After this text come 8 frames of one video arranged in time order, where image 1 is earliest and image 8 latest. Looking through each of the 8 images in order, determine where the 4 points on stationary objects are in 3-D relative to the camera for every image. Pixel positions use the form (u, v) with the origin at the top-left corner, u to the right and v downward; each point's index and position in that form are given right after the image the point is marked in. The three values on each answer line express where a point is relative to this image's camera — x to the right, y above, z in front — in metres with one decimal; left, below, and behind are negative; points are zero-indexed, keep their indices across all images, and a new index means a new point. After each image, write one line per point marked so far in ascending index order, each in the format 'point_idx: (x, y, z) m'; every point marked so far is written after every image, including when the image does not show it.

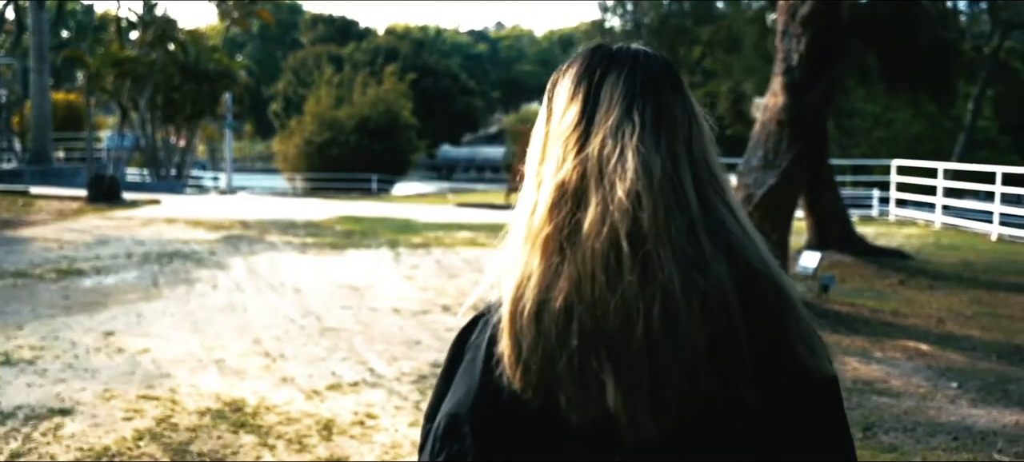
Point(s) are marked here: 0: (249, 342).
0: (-1.8, -0.8, +7.1) m
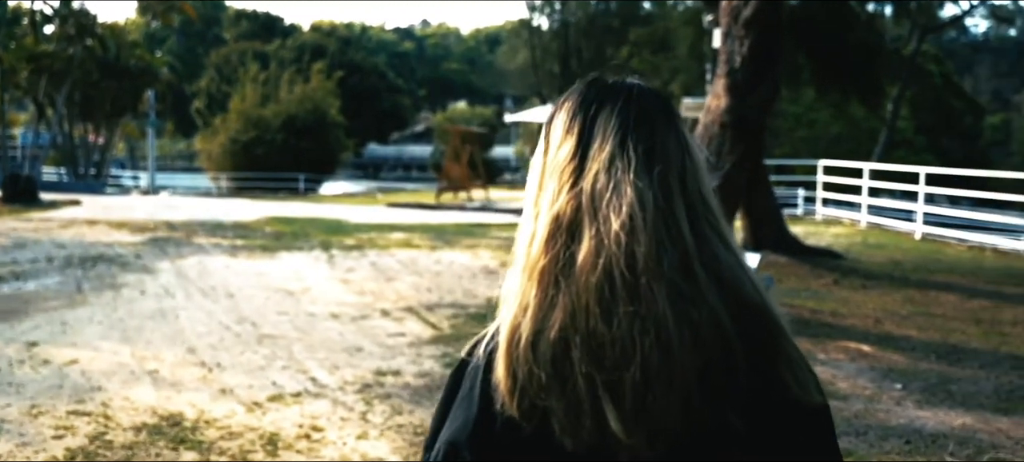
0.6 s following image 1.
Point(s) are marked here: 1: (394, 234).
0: (-2.2, -0.8, +6.8) m
1: (-1.7, -0.1, +14.9) m
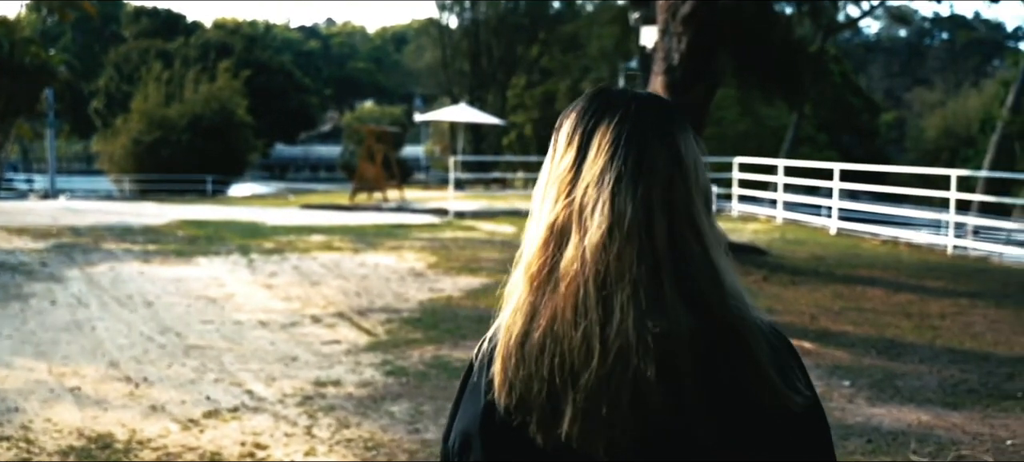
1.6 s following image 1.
0: (-2.5, -0.8, +6.4) m
1: (-2.8, -0.1, +14.5) m
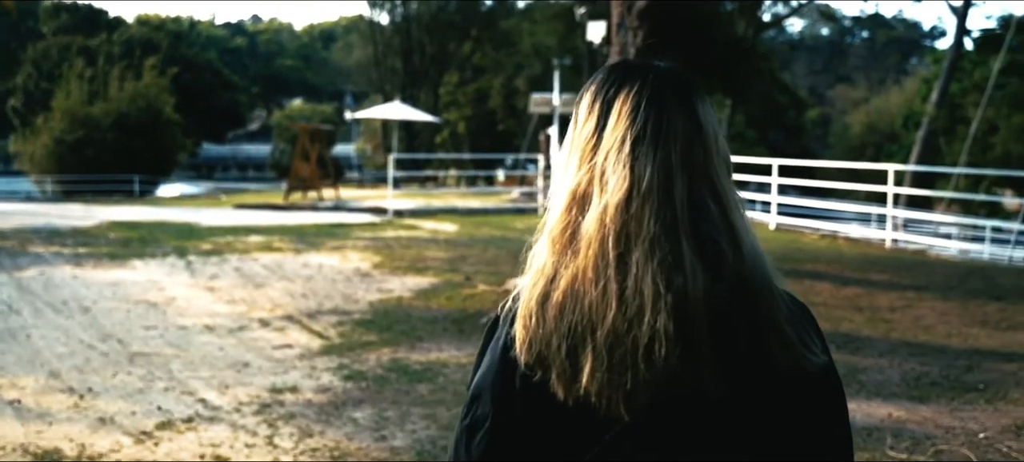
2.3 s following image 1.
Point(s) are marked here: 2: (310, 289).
0: (-2.8, -0.9, +6.0) m
1: (-3.6, -0.1, +14.1) m
2: (-1.9, -0.6, +9.7) m
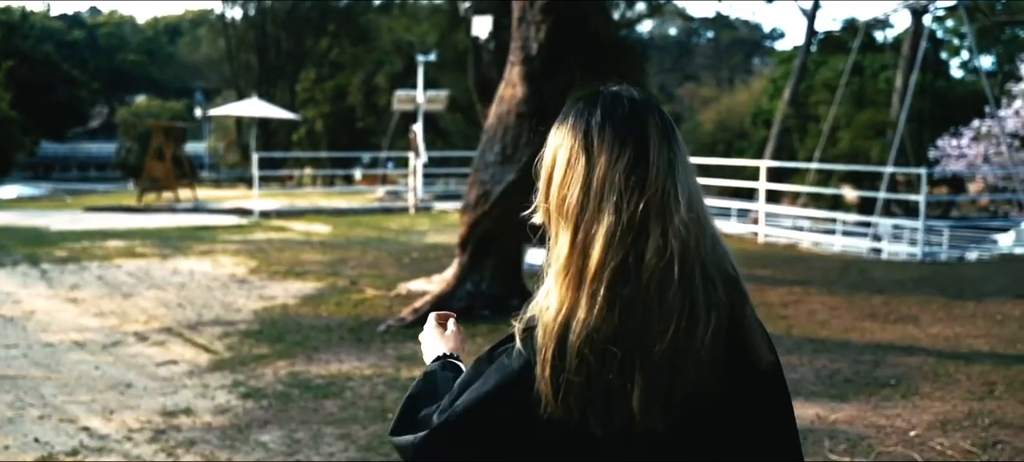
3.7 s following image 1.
0: (-3.2, -0.9, +5.3) m
1: (-5.2, -0.2, +13.2) m
2: (-2.9, -0.6, +9.1) m
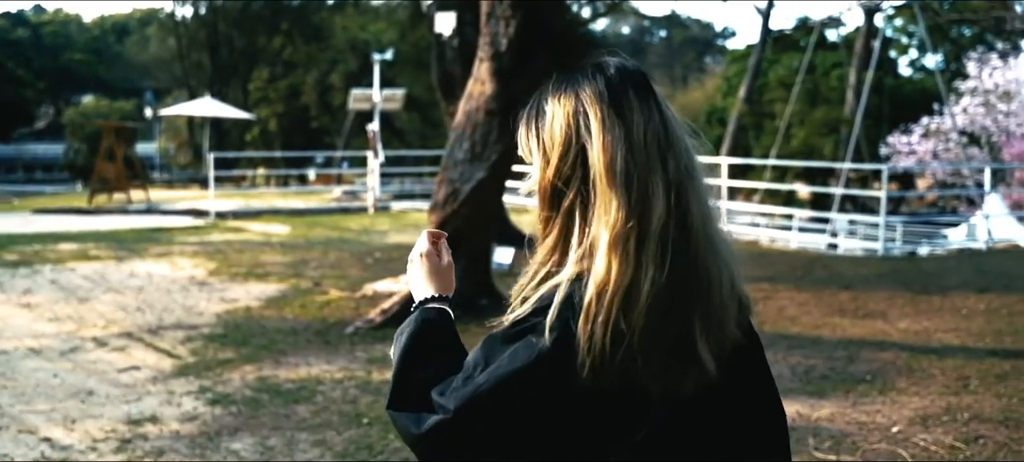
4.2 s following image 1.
0: (-3.3, -0.9, +5.1) m
1: (-5.7, -0.2, +12.8) m
2: (-3.2, -0.6, +8.9) m
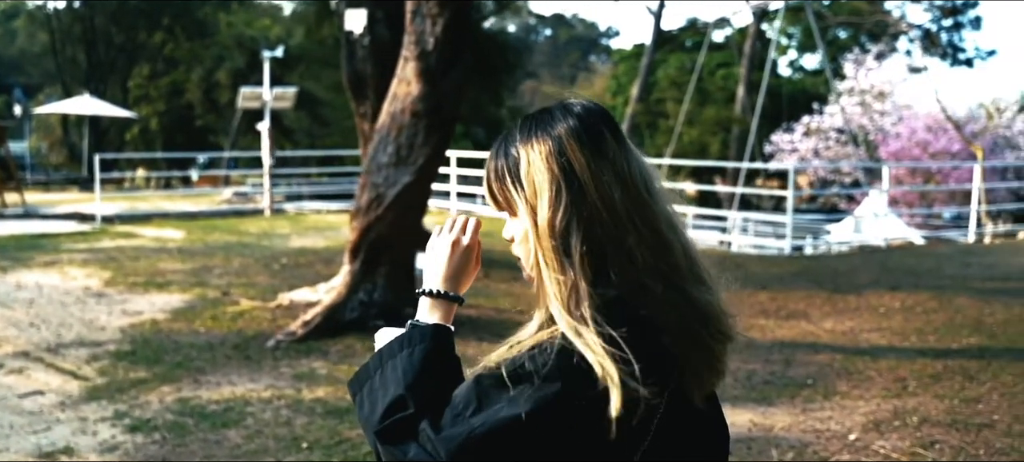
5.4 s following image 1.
0: (-3.5, -1.0, +4.4) m
1: (-6.7, -0.3, +11.9) m
2: (-3.8, -0.7, +8.2) m
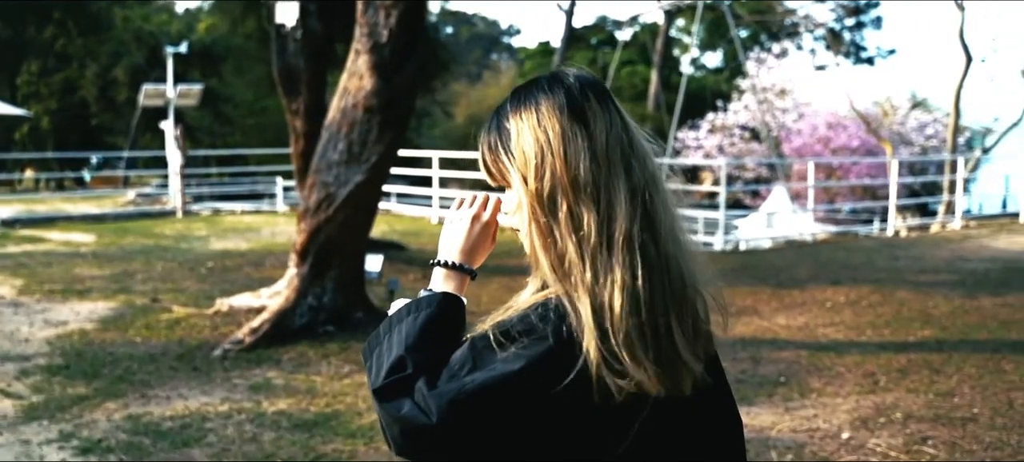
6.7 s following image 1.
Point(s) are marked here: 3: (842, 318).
0: (-3.5, -1.1, +3.9) m
1: (-7.4, -0.4, +11.0) m
2: (-4.2, -0.7, +7.6) m
3: (+2.6, -0.7, +8.1) m
